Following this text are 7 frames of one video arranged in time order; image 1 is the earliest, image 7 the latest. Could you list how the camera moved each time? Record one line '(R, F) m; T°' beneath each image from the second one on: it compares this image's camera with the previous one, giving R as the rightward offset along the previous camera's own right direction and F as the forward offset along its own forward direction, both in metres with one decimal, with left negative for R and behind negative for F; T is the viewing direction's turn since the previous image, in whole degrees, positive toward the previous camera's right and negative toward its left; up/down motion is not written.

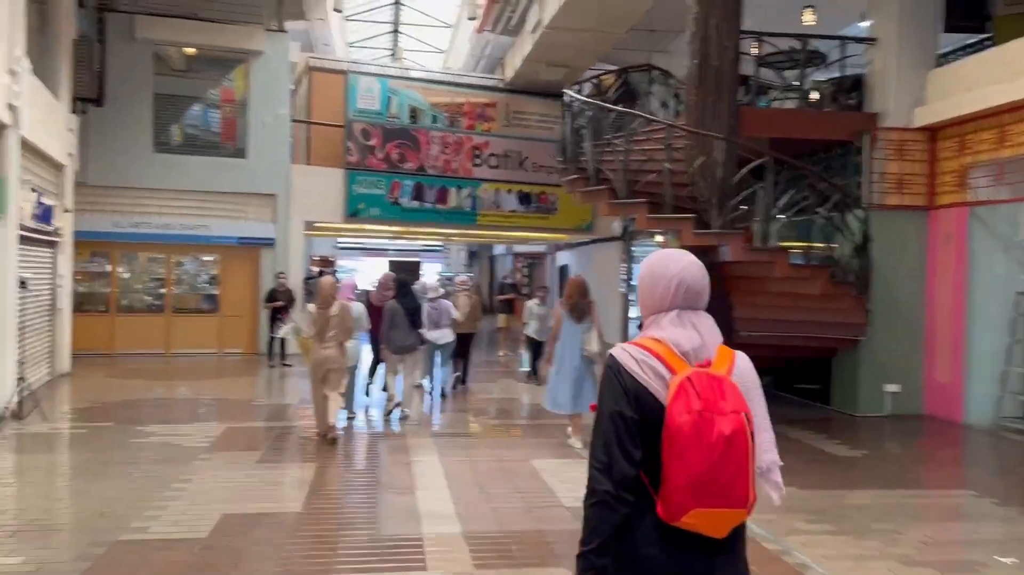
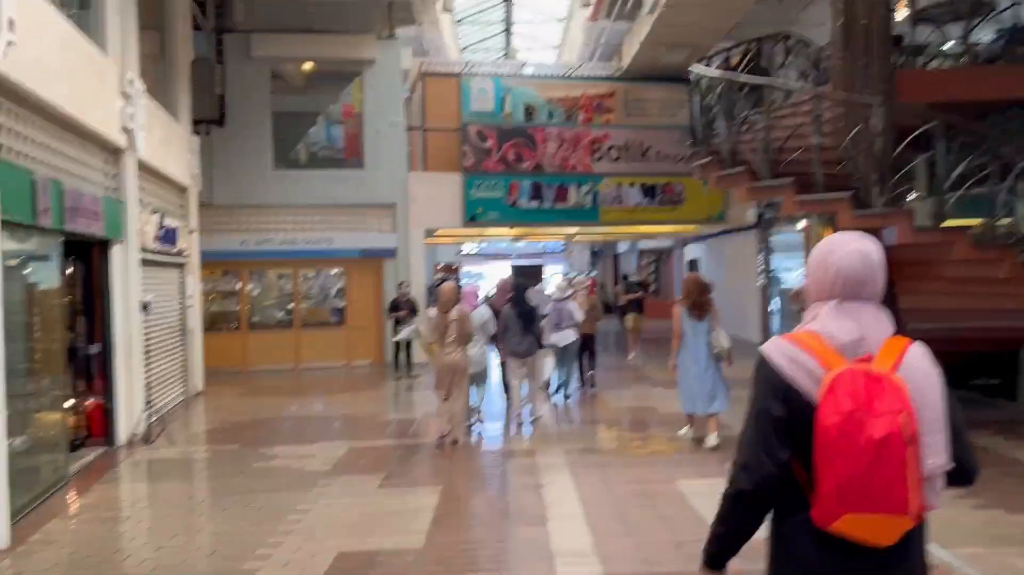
(0.0, +0.7) m; -8°
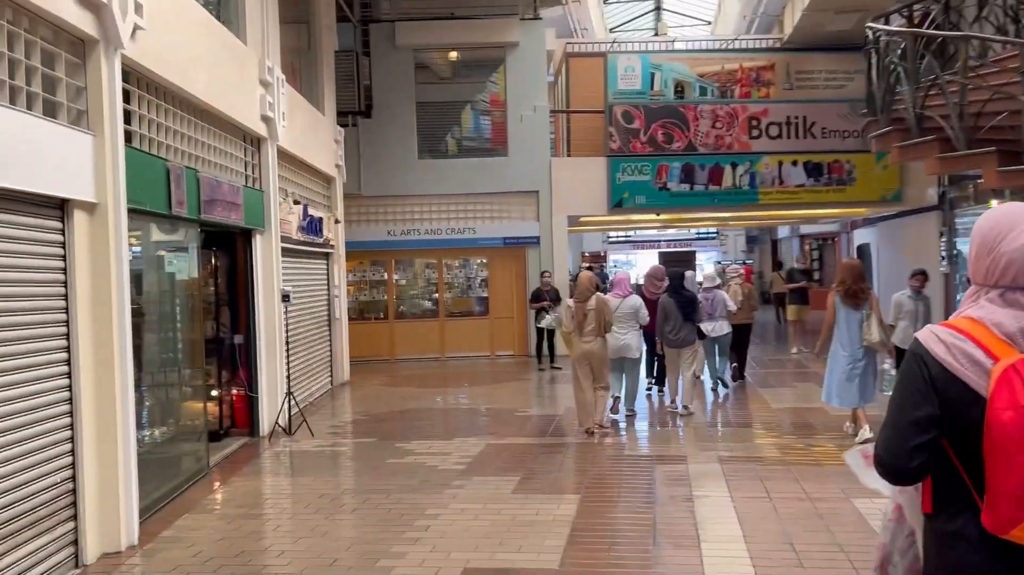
(0.0, +0.6) m; -10°
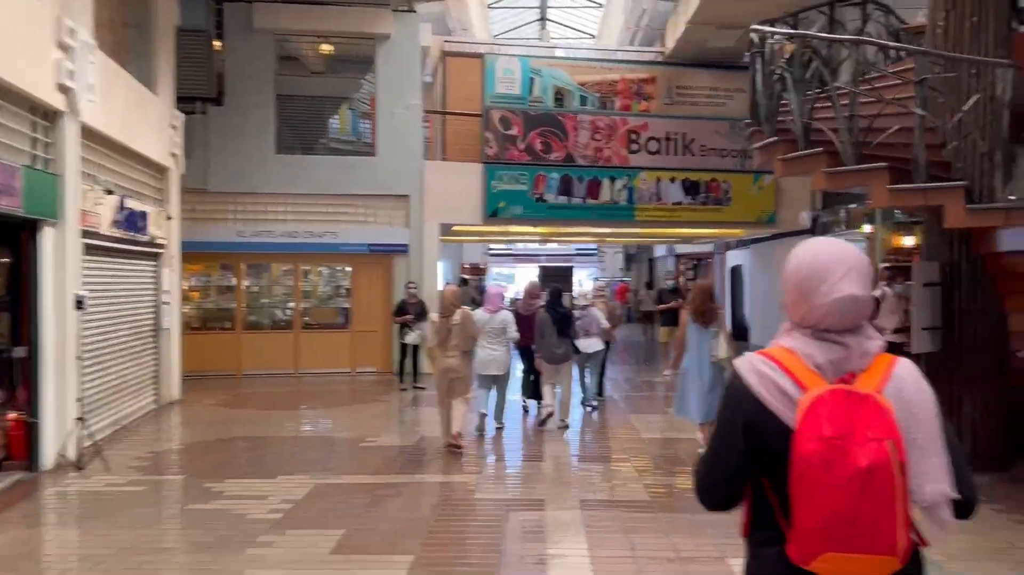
(+0.3, +0.9) m; +8°
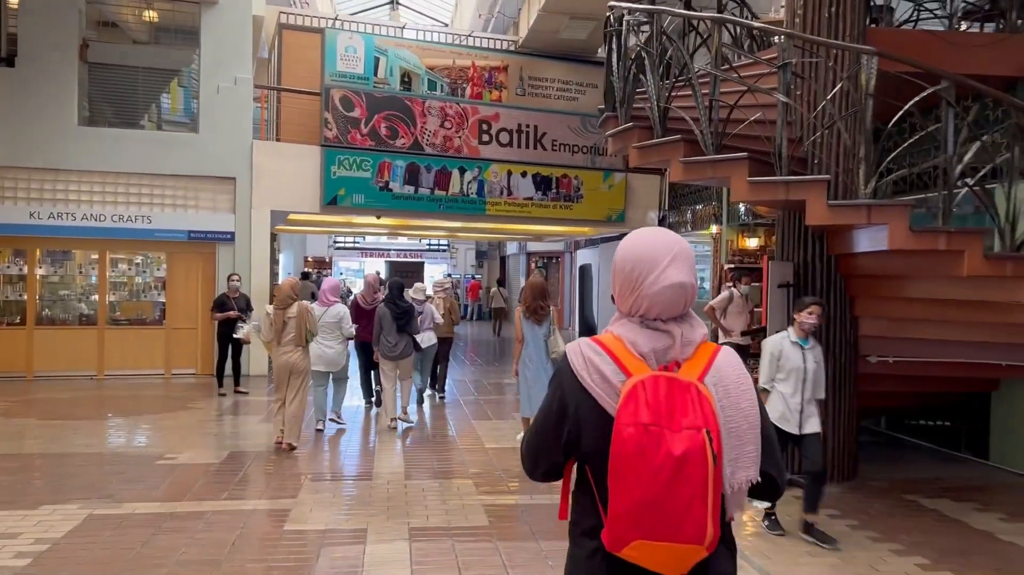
(+0.2, +0.8) m; +10°
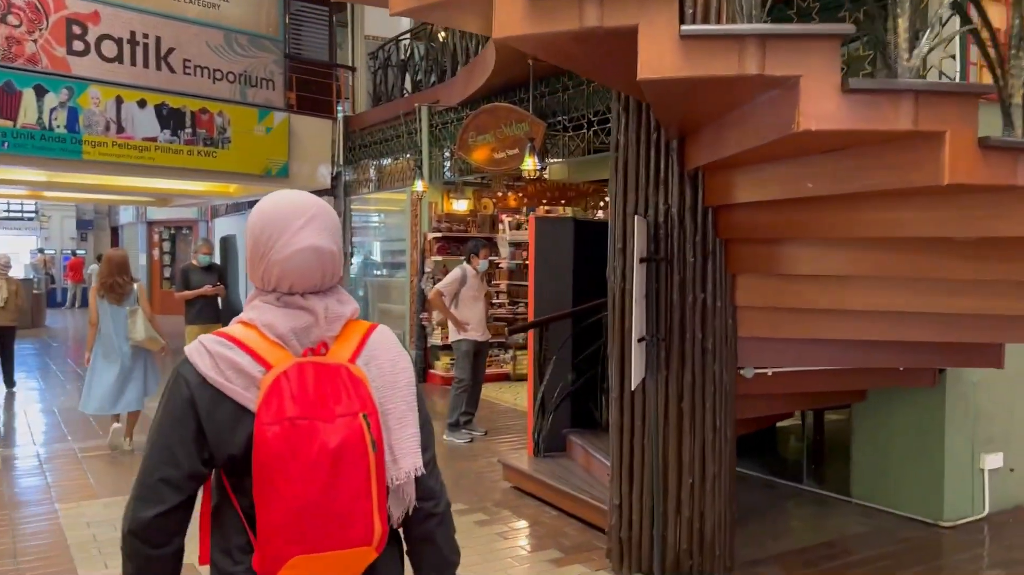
(0.0, +3.2) m; +24°
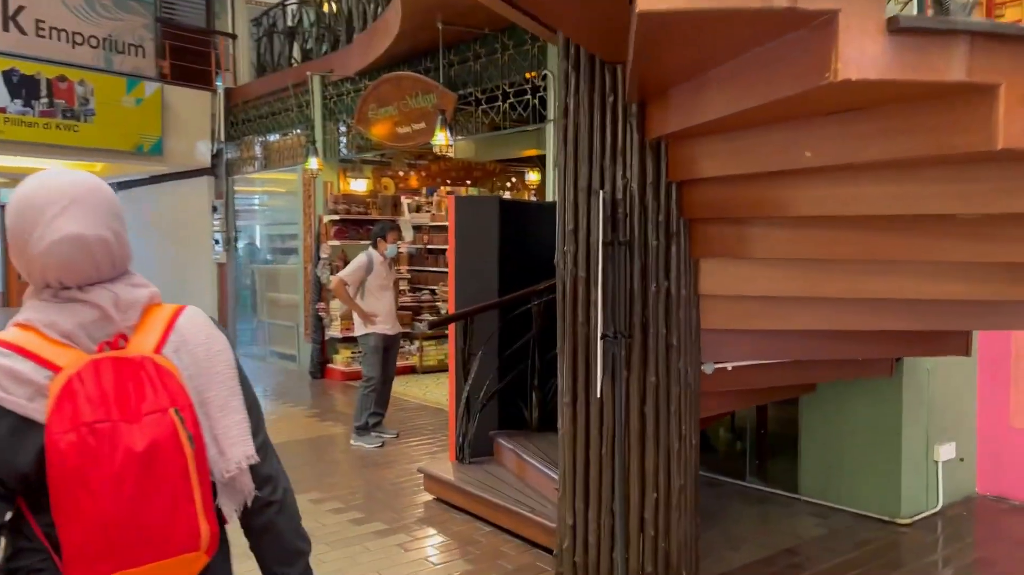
(-0.2, +0.6) m; +8°
